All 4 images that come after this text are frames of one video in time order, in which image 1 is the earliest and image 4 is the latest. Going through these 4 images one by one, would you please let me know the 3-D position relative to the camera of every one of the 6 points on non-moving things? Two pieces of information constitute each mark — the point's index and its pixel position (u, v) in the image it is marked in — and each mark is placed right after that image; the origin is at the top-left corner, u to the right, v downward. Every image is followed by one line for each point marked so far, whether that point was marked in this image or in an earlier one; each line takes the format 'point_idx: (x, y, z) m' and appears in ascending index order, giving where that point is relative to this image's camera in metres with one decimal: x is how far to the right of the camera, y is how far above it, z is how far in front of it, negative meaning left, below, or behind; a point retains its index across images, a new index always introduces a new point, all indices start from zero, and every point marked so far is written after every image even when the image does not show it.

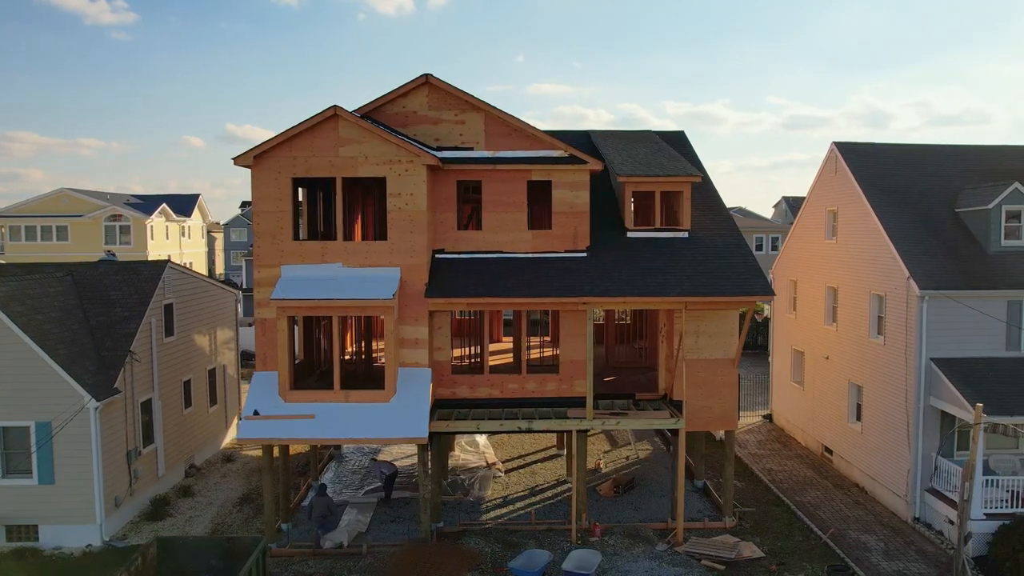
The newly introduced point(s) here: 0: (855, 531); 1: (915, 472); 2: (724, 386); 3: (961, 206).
0: (+7.9, -5.6, +15.8) m
1: (+9.5, -4.3, +16.1) m
2: (+4.9, -2.3, +16.0) m
3: (+11.9, +2.2, +18.3) m
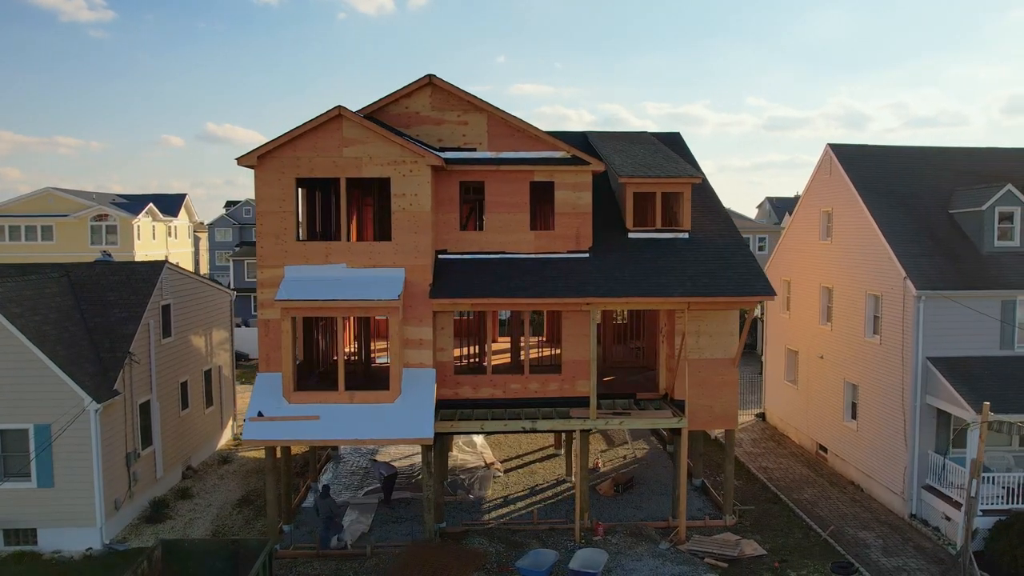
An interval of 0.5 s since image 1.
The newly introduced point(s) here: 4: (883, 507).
0: (+8.0, -5.6, +16.0) m
1: (+9.5, -4.3, +16.4) m
2: (+5.0, -2.3, +16.1) m
3: (+11.9, +2.2, +18.5) m
4: (+9.4, -5.6, +17.5) m
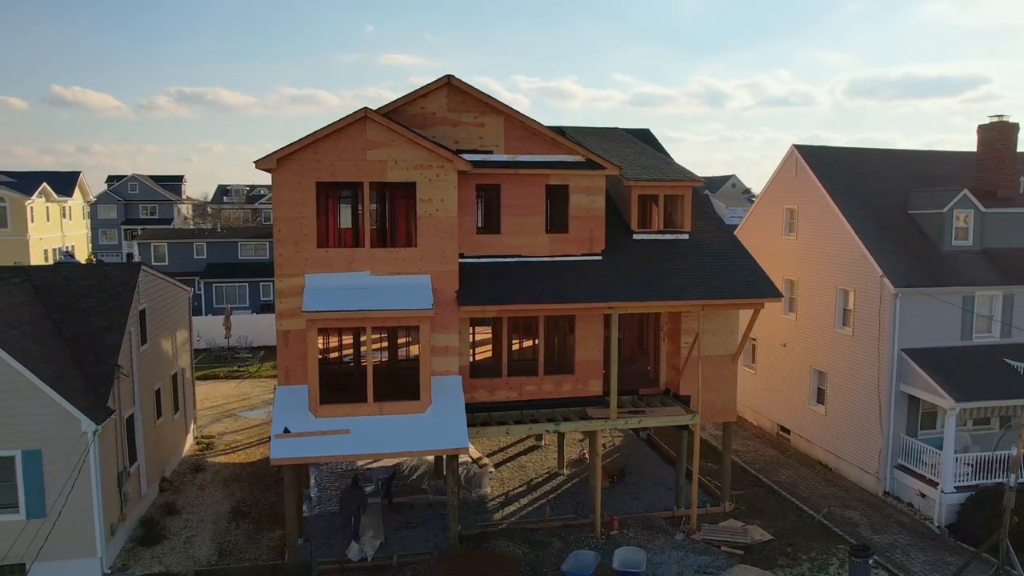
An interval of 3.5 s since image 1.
0: (+8.3, -5.6, +17.4) m
1: (+9.8, -4.3, +17.9) m
2: (+5.2, -2.3, +17.0) m
3: (+11.8, +2.3, +20.2) m
4: (+9.5, -5.5, +19.1) m
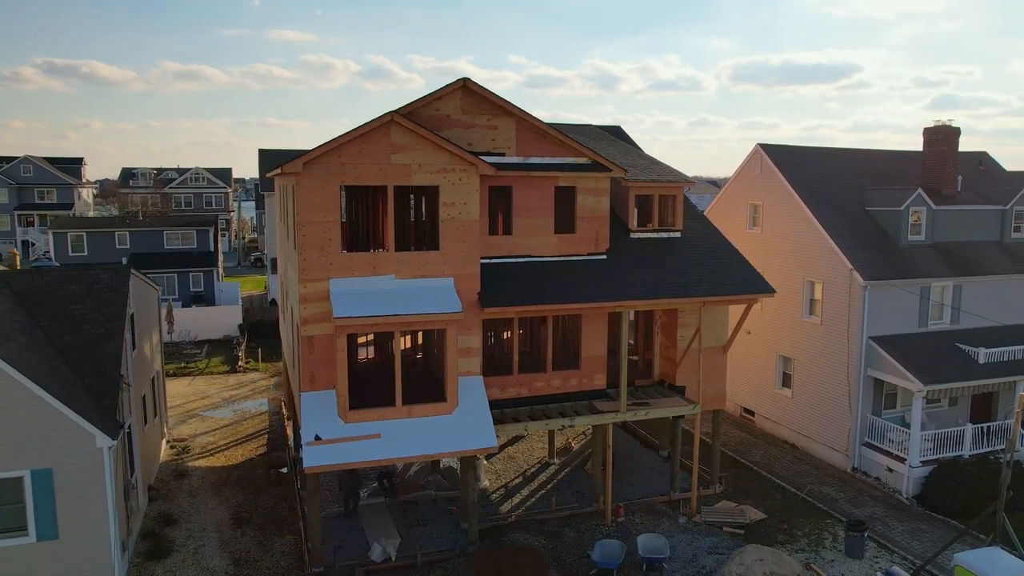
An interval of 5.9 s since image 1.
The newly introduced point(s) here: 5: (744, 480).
0: (+8.3, -5.4, +18.8) m
1: (+9.7, -4.1, +19.5) m
2: (+5.3, -2.2, +18.0) m
3: (+11.4, +2.6, +21.8) m
4: (+9.3, -5.2, +20.6) m
5: (+6.4, -5.4, +19.2) m
